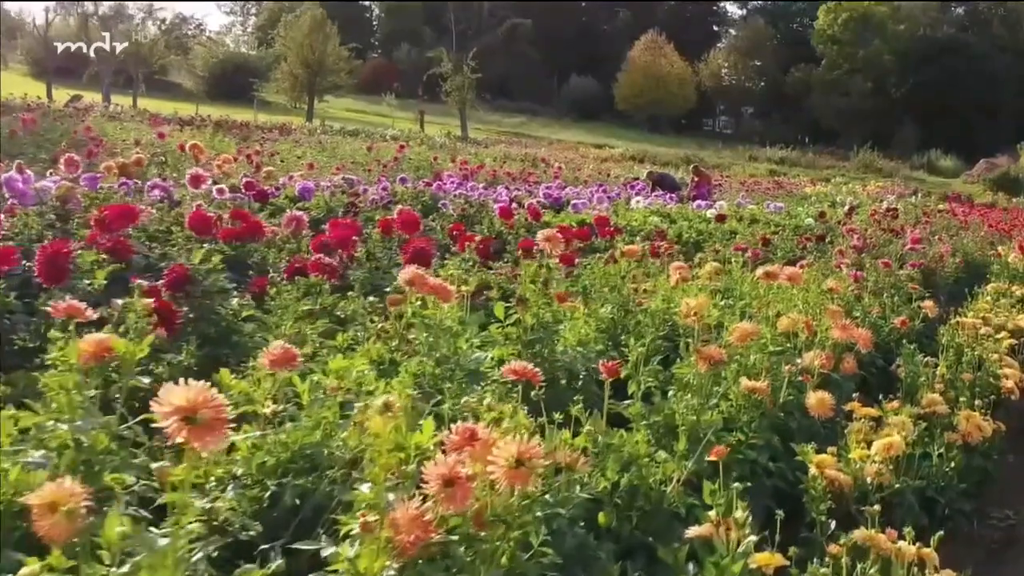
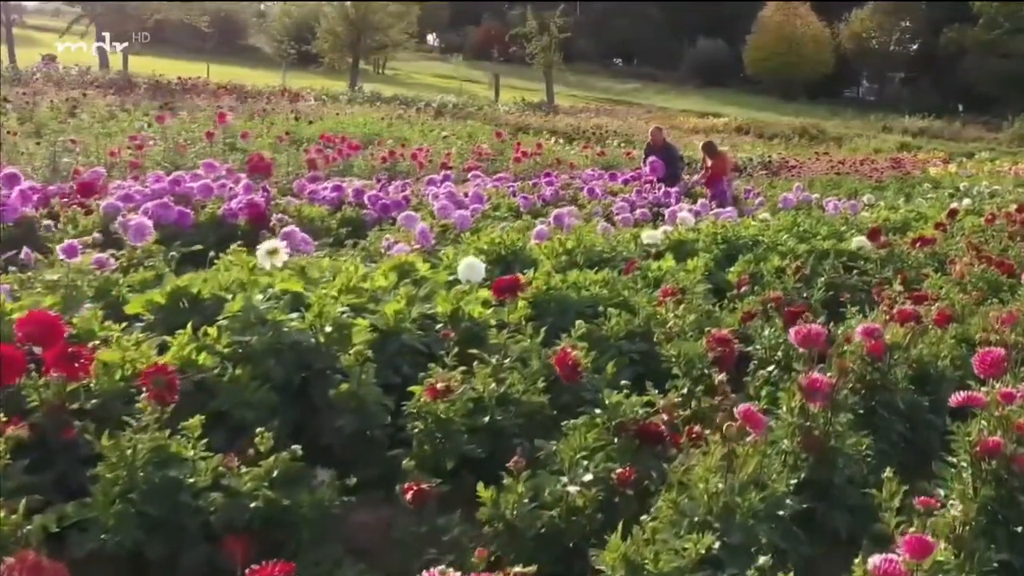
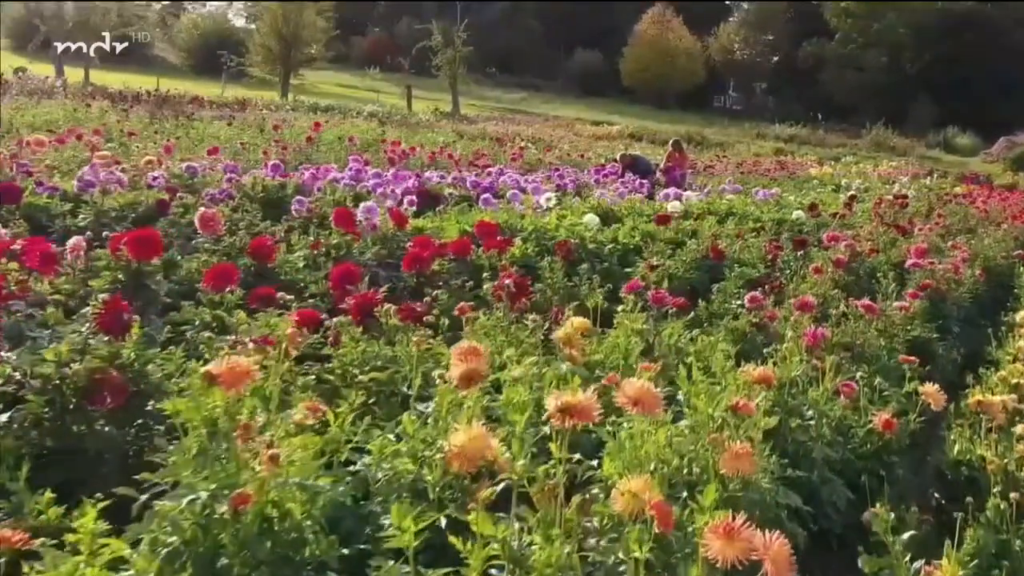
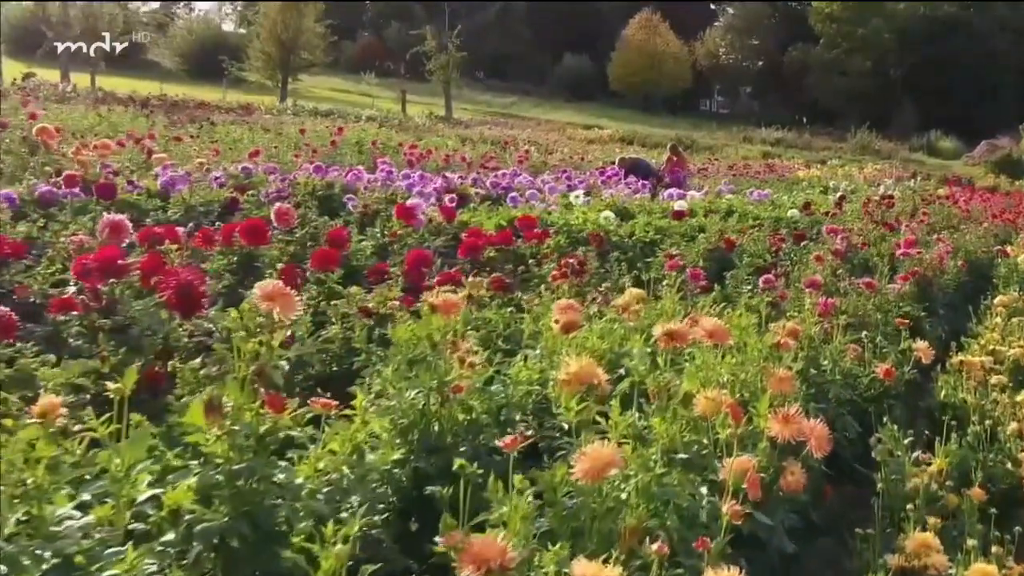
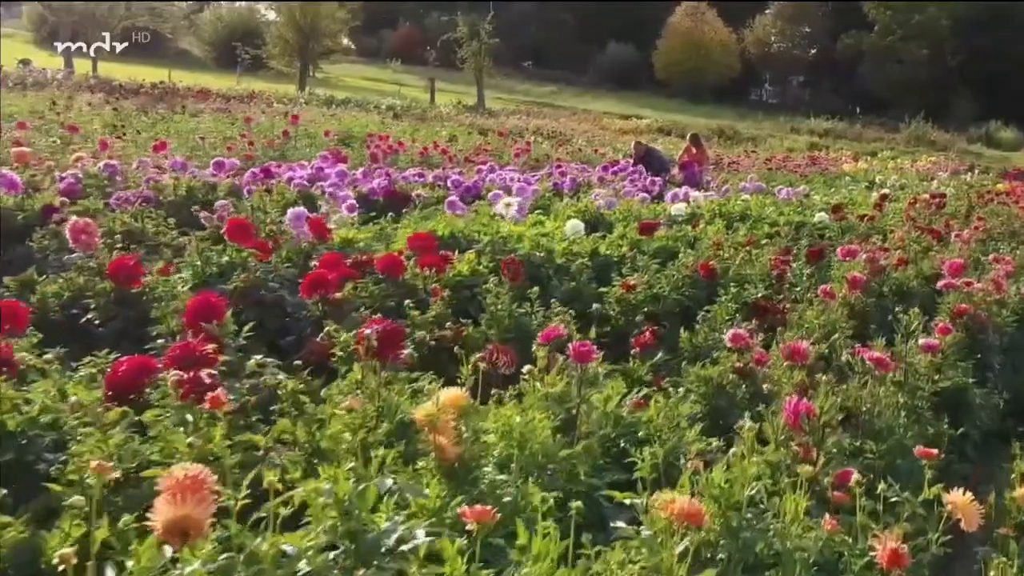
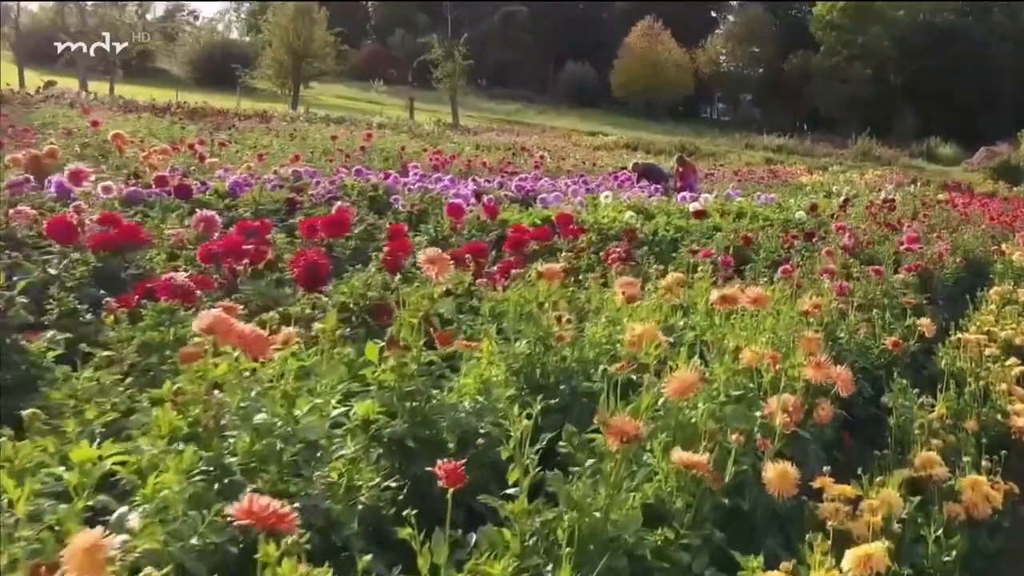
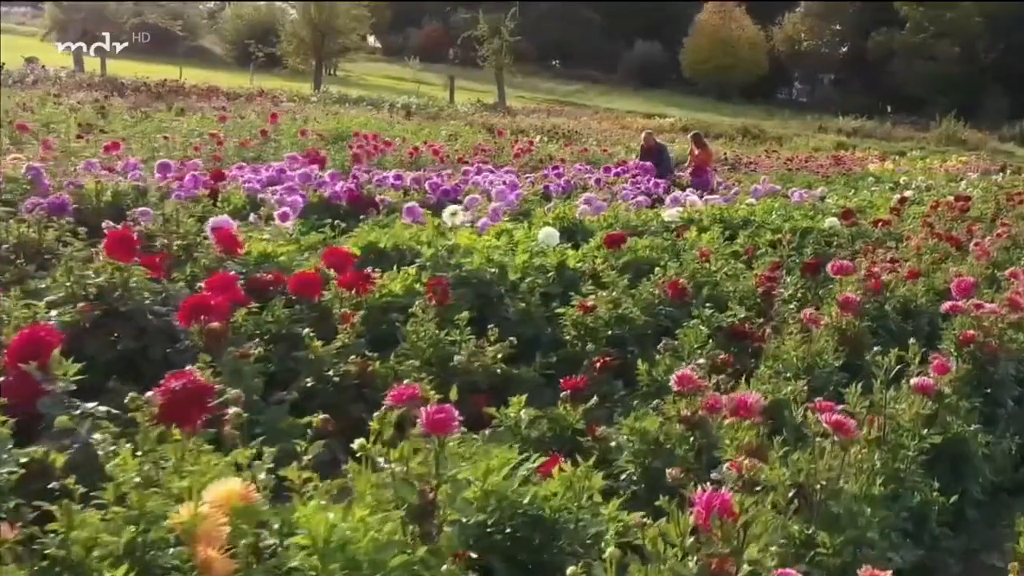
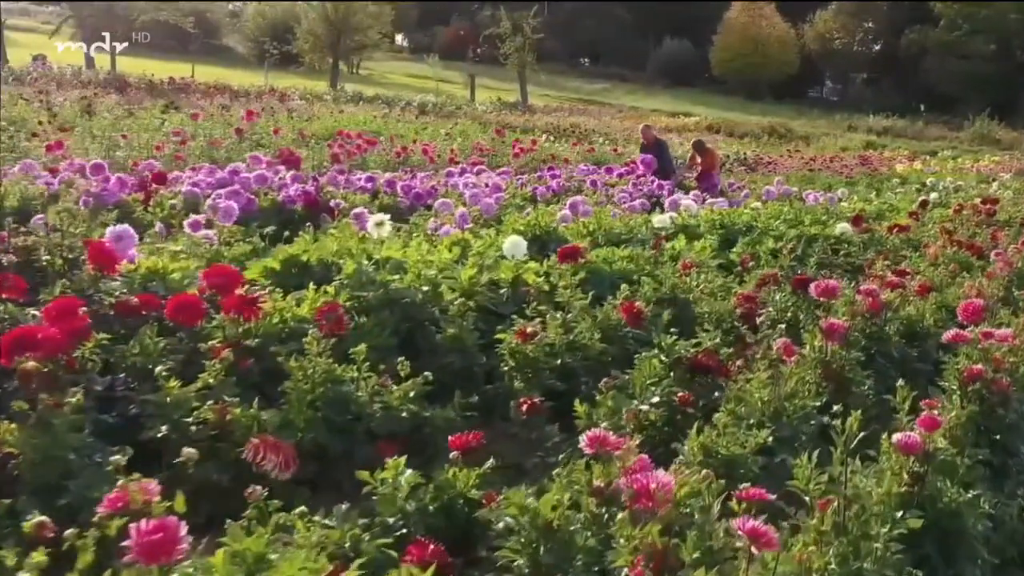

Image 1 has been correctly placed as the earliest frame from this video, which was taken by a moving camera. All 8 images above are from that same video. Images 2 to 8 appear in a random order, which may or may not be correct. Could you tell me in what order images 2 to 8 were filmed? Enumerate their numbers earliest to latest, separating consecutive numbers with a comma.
6, 4, 3, 5, 7, 8, 2
